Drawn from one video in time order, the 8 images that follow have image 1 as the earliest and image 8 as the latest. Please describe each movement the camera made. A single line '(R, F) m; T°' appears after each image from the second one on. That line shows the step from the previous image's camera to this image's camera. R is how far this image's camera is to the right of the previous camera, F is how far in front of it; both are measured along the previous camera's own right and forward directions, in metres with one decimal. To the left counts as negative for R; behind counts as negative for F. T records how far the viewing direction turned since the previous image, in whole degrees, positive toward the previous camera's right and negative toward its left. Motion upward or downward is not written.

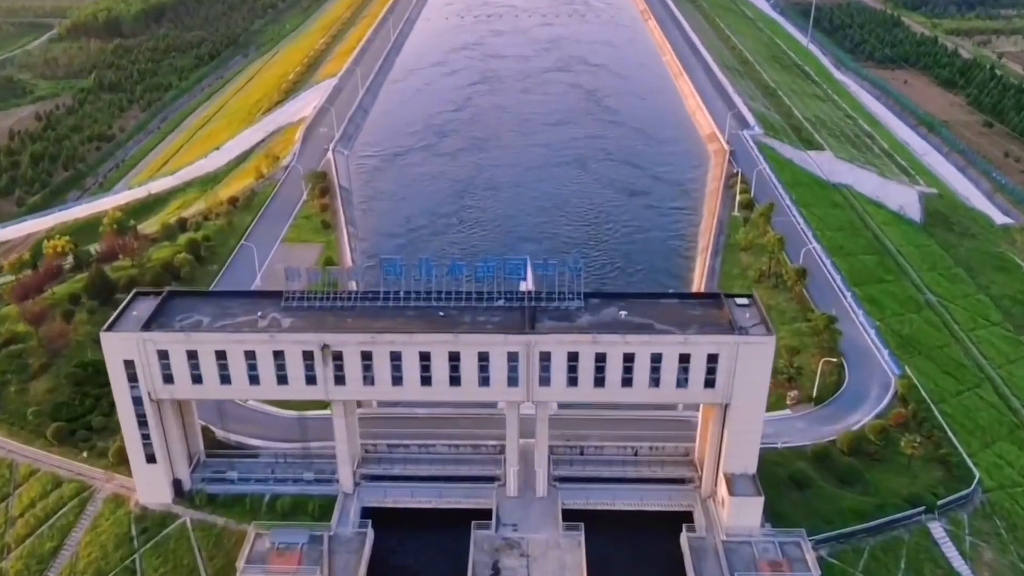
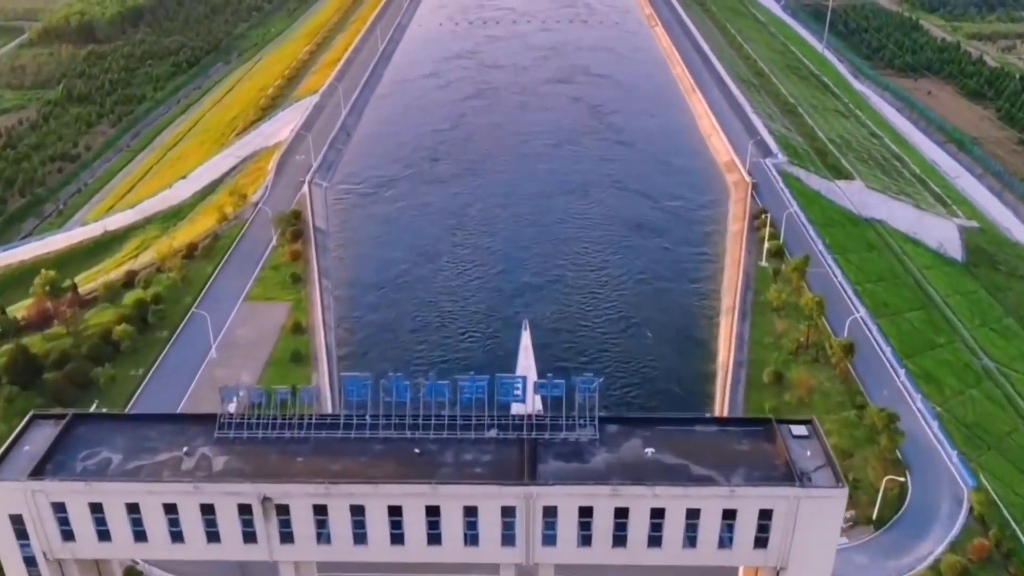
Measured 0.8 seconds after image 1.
(0.0, +3.3) m; 0°
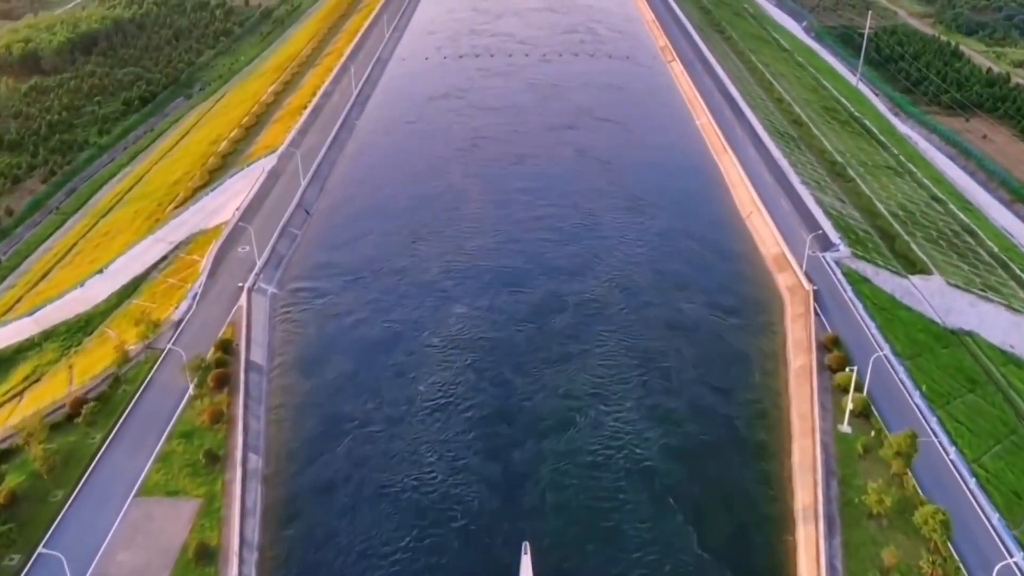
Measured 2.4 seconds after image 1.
(+0.1, +6.1) m; 0°
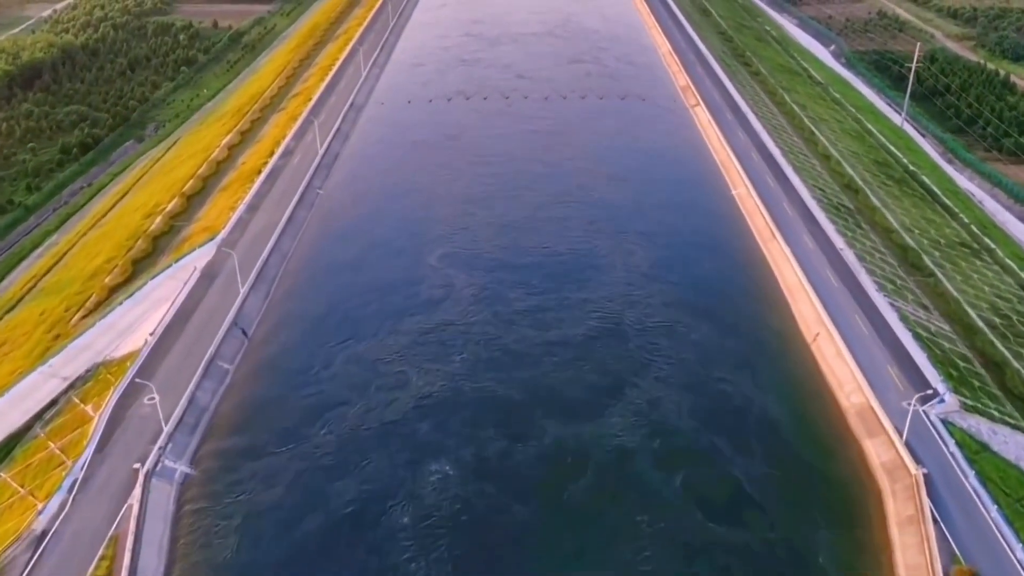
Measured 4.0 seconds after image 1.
(0.0, +6.1) m; 0°
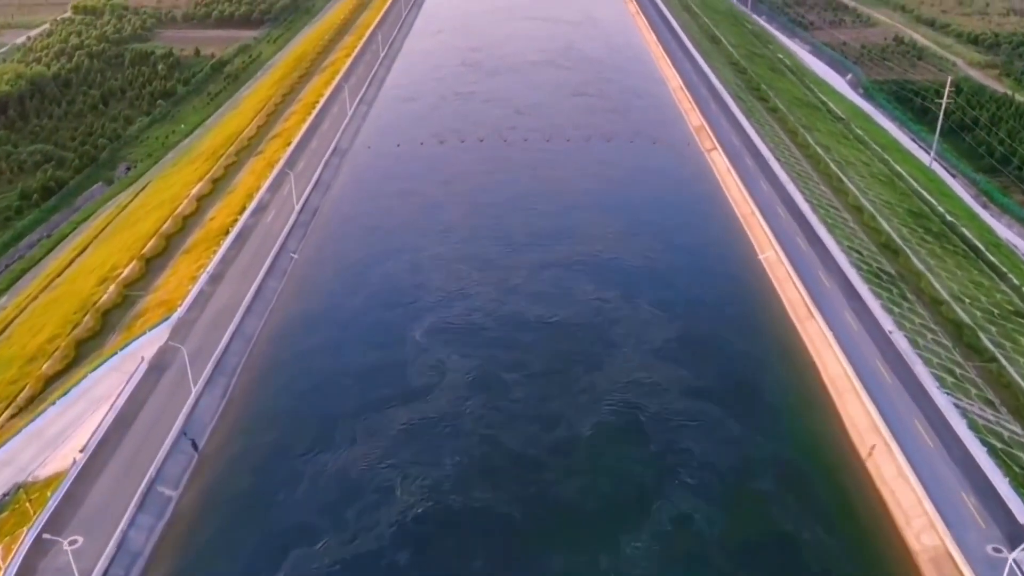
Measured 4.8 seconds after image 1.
(0.0, +3.2) m; 0°
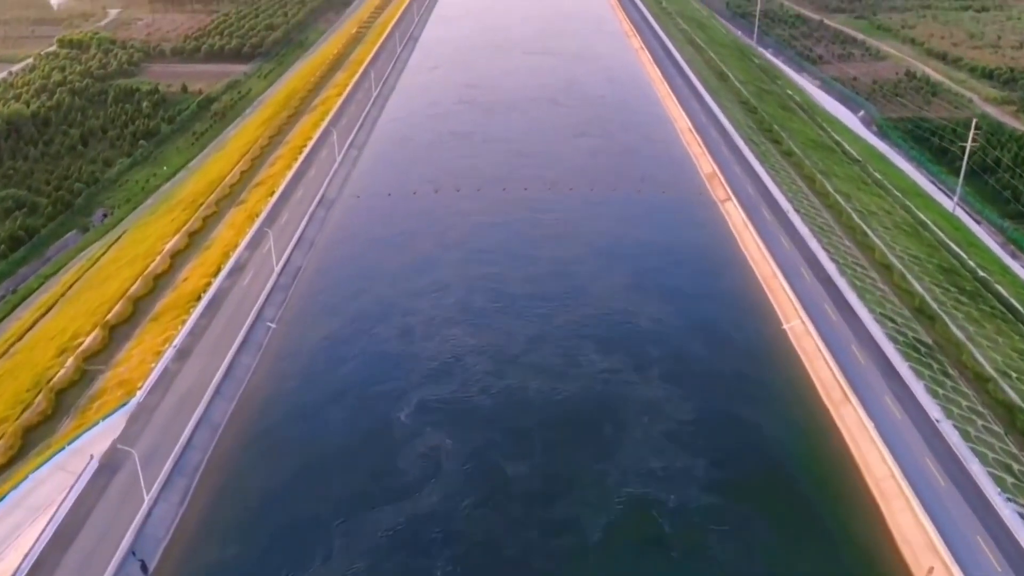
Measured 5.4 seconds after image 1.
(0.0, +2.3) m; 0°
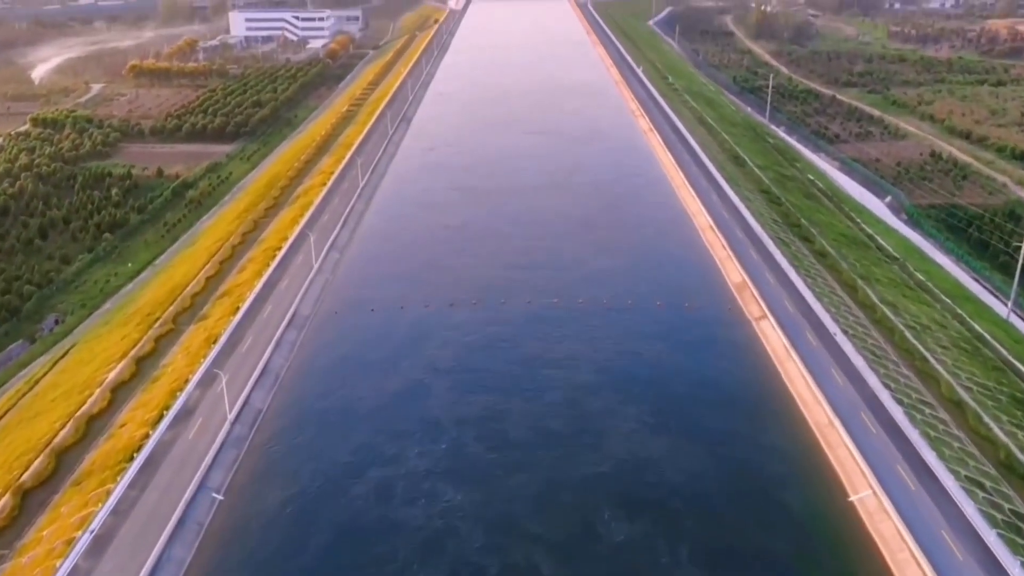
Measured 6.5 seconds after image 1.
(-0.1, +4.2) m; 0°
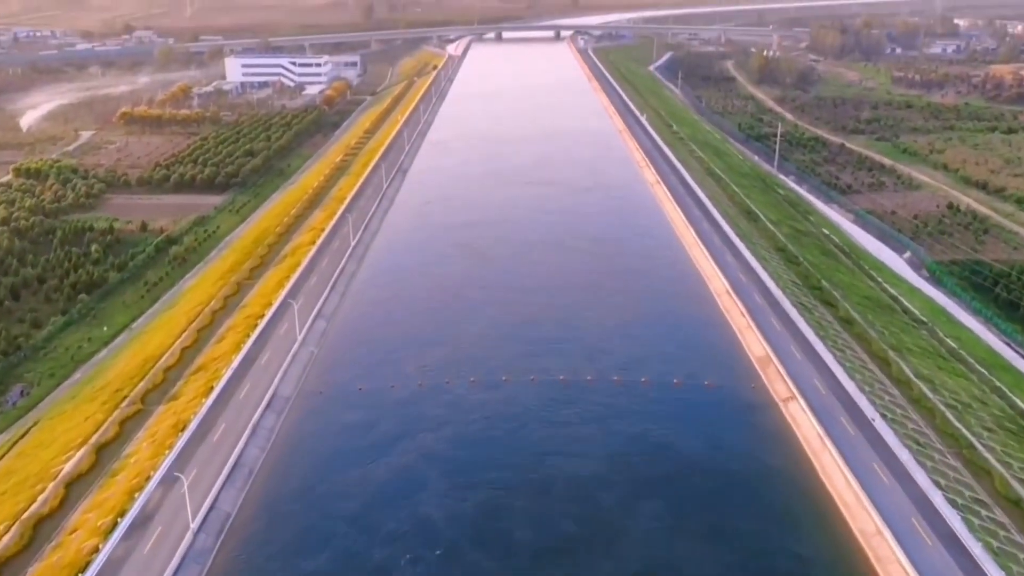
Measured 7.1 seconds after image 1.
(-0.1, +2.4) m; 0°
